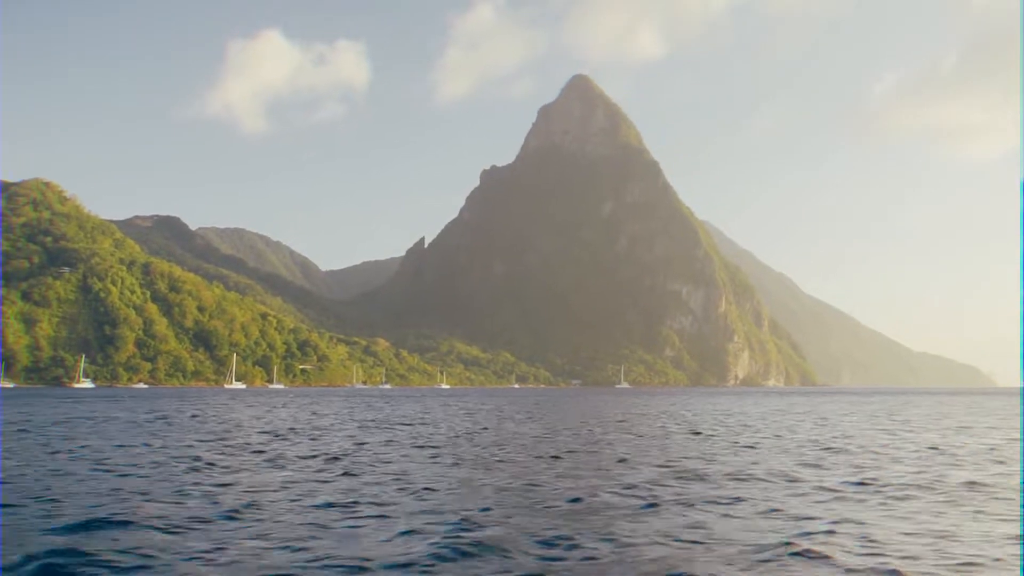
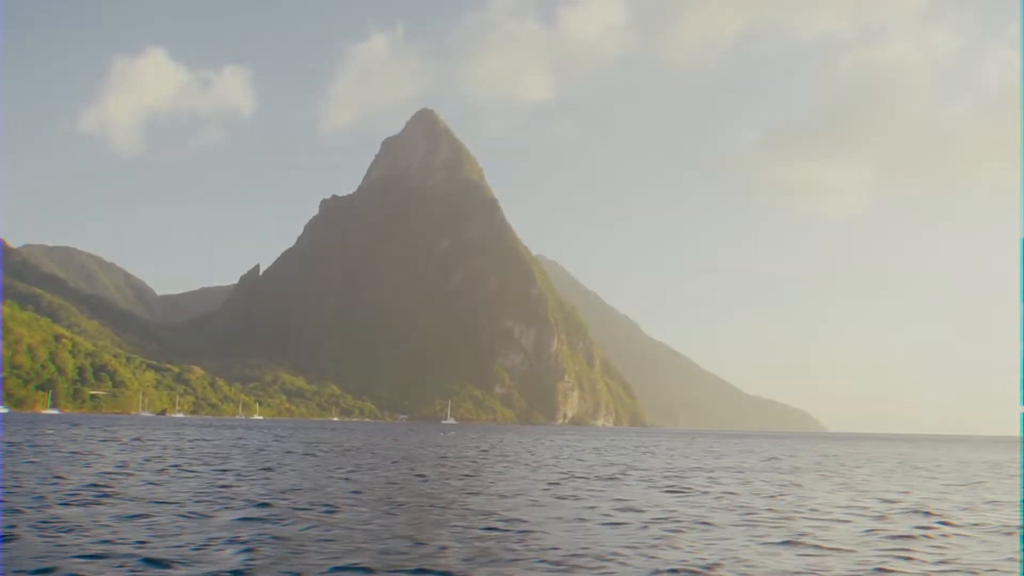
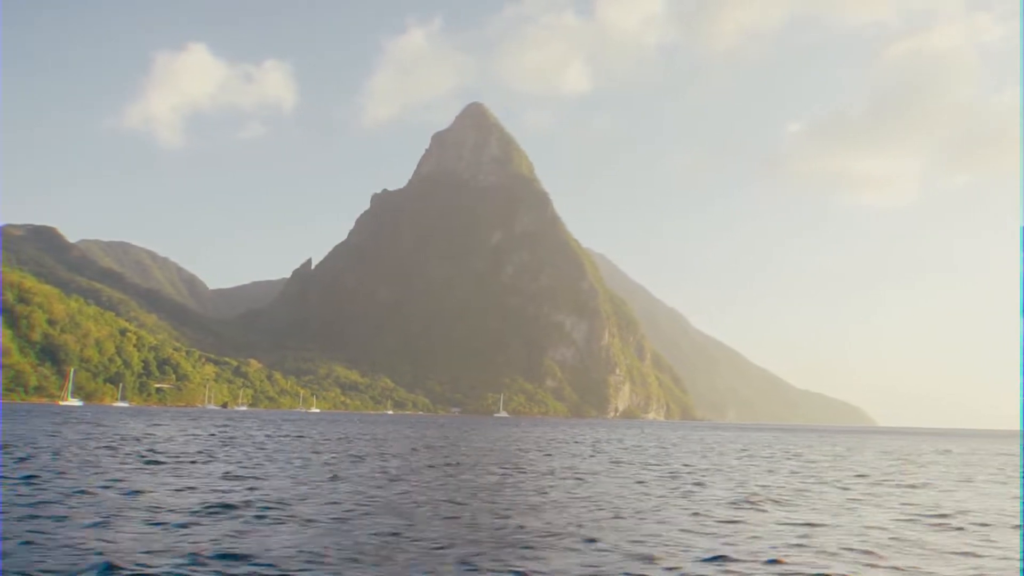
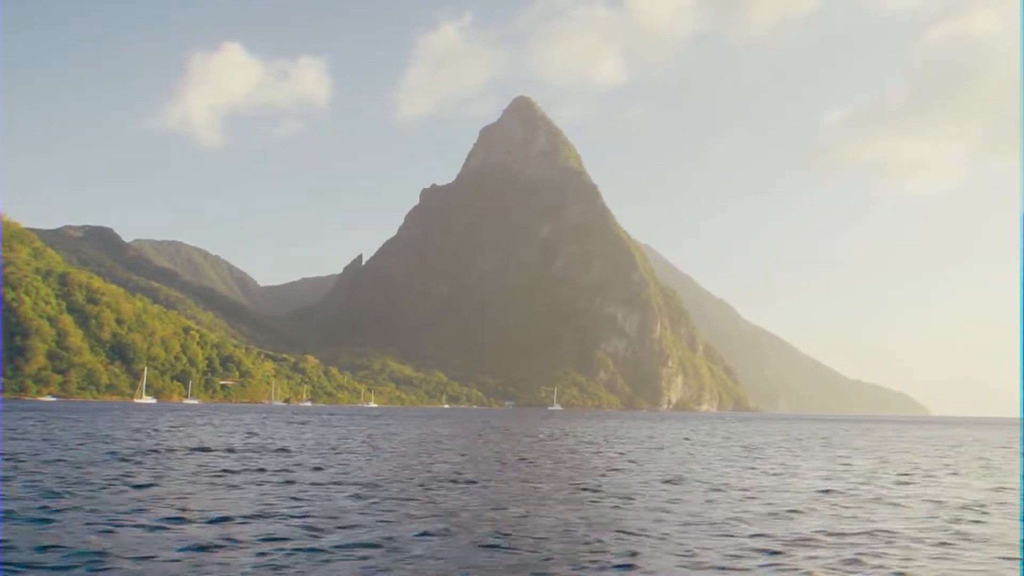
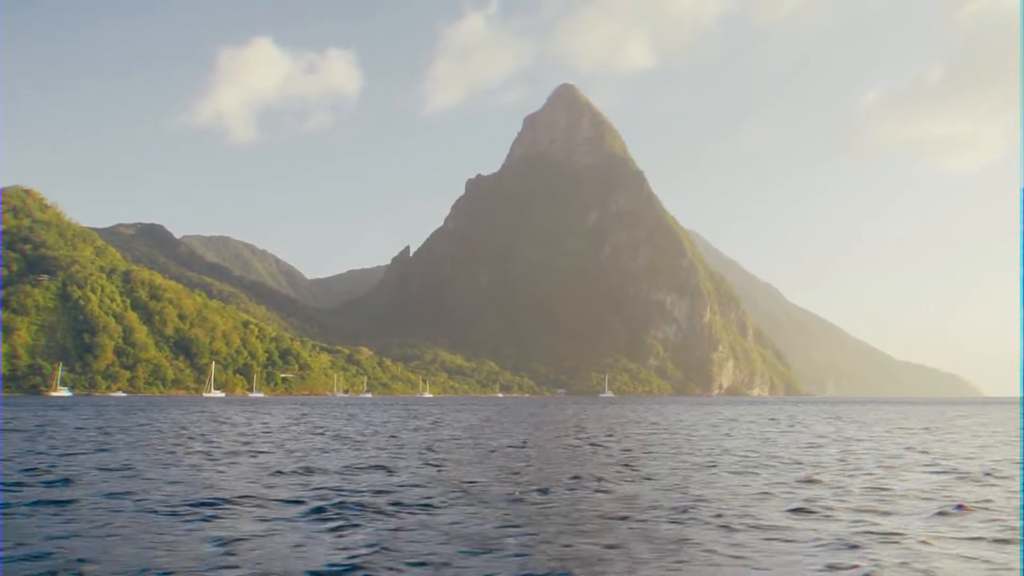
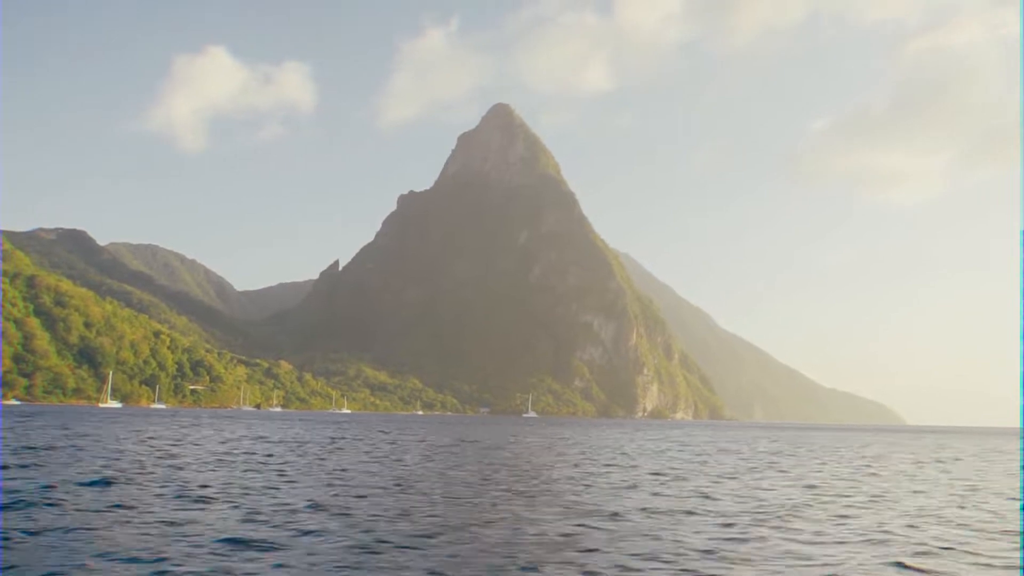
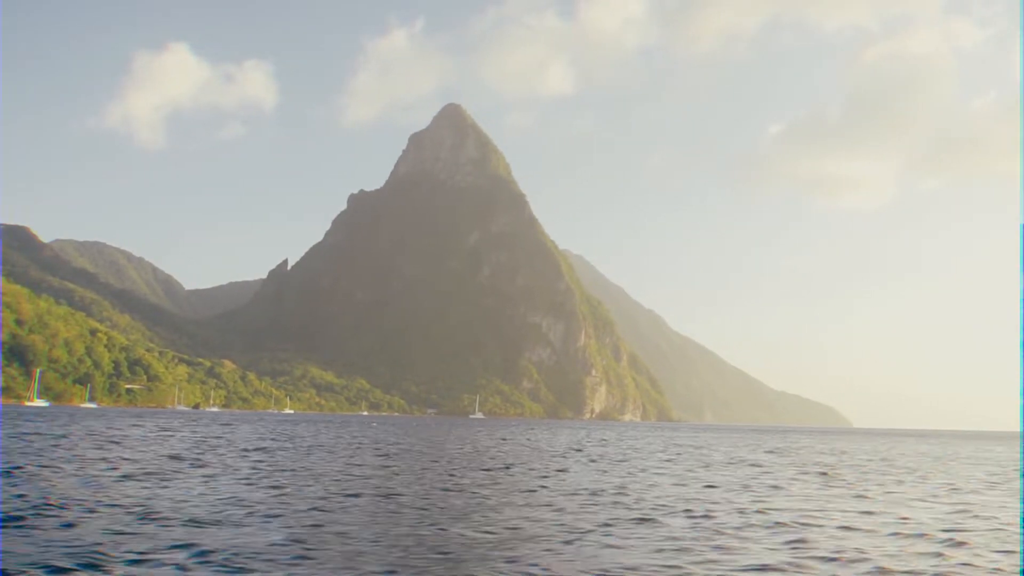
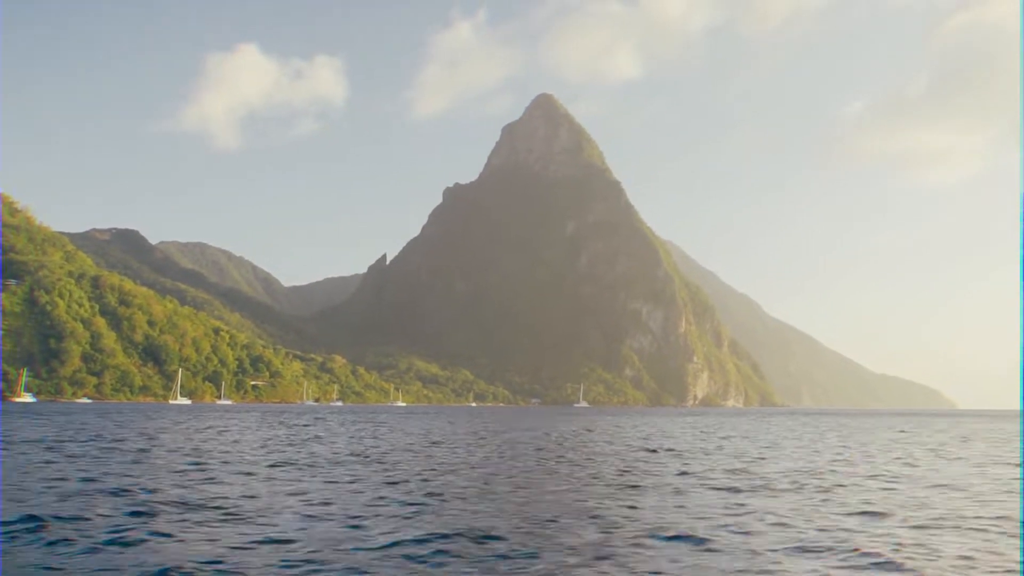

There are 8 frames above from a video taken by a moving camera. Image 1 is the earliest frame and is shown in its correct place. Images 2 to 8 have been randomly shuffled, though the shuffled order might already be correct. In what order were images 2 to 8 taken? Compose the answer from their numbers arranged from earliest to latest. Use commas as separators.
5, 8, 4, 6, 3, 7, 2
